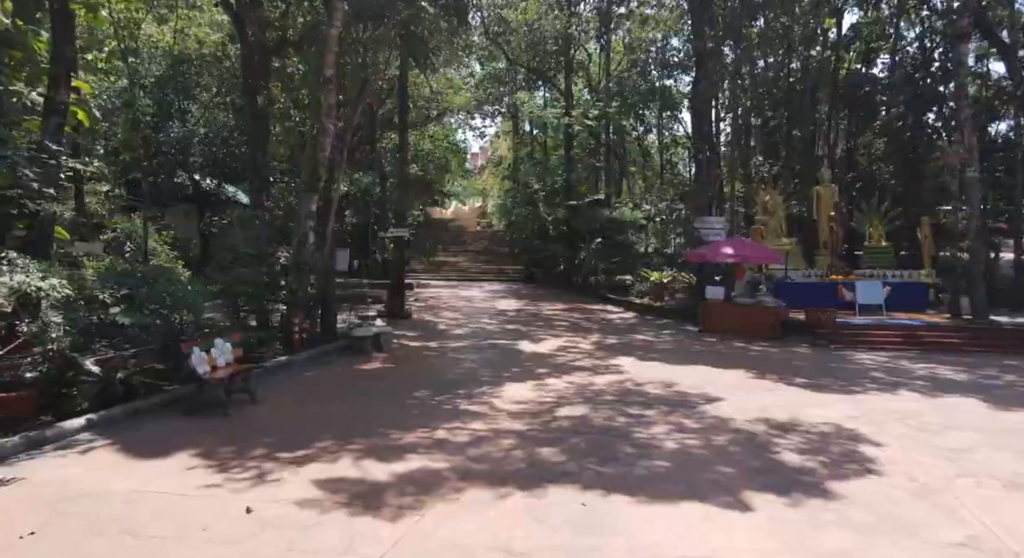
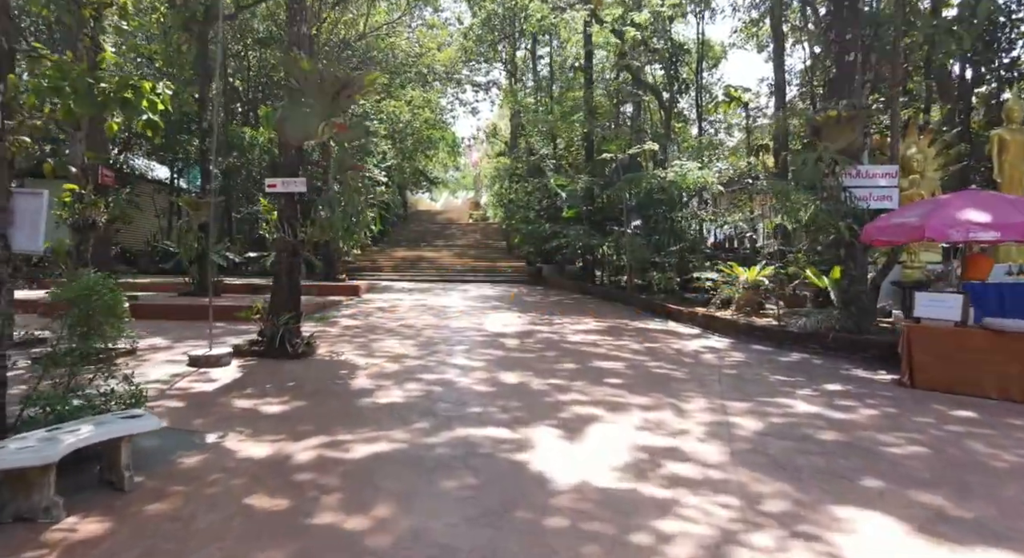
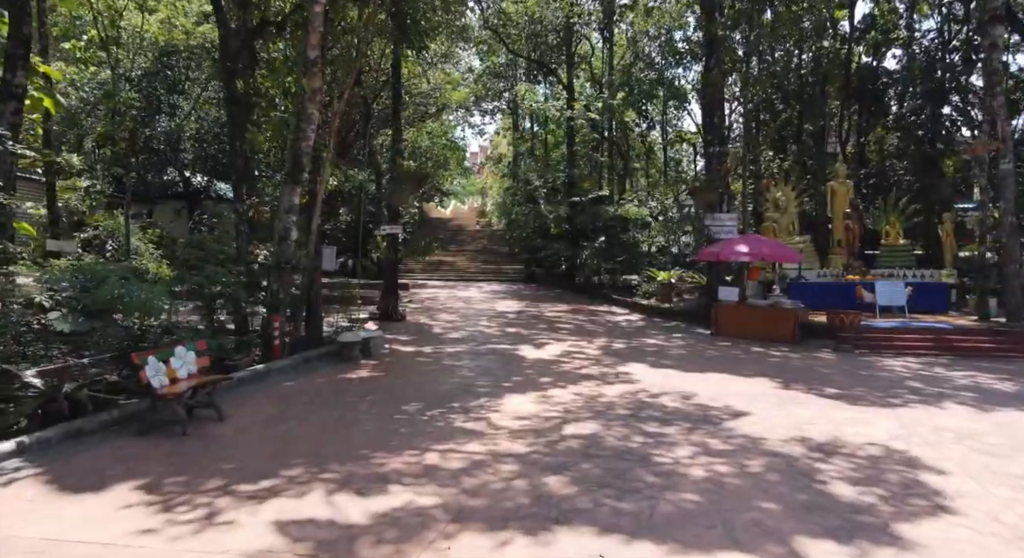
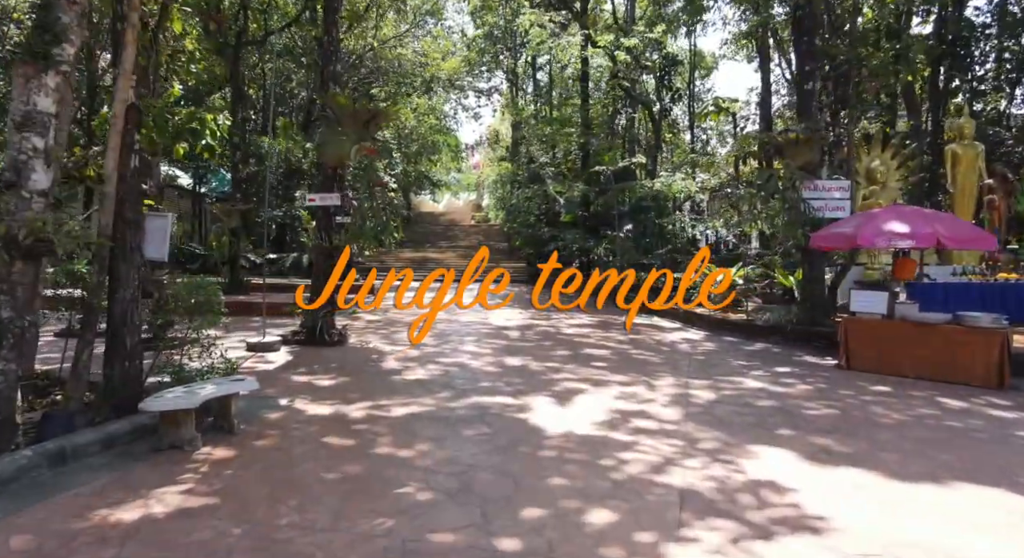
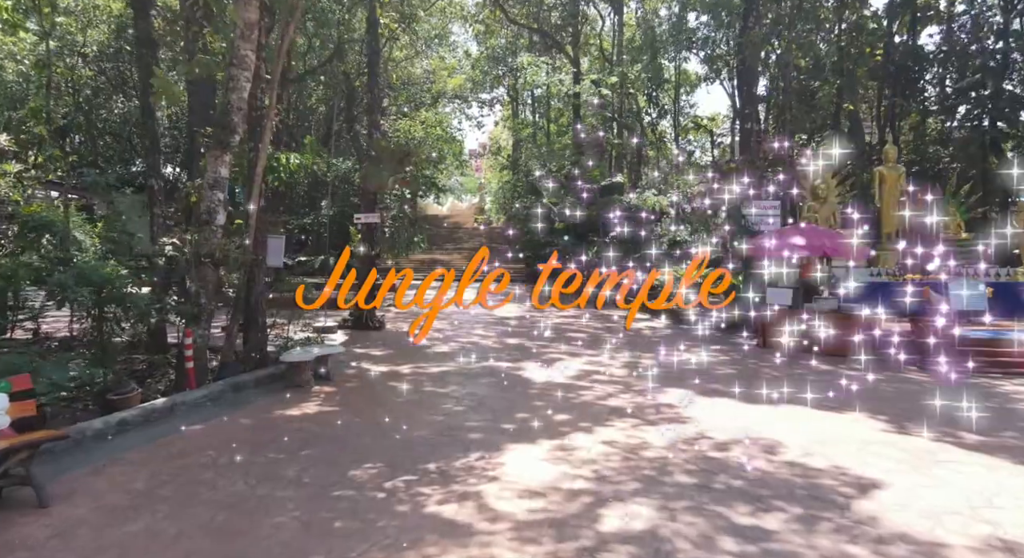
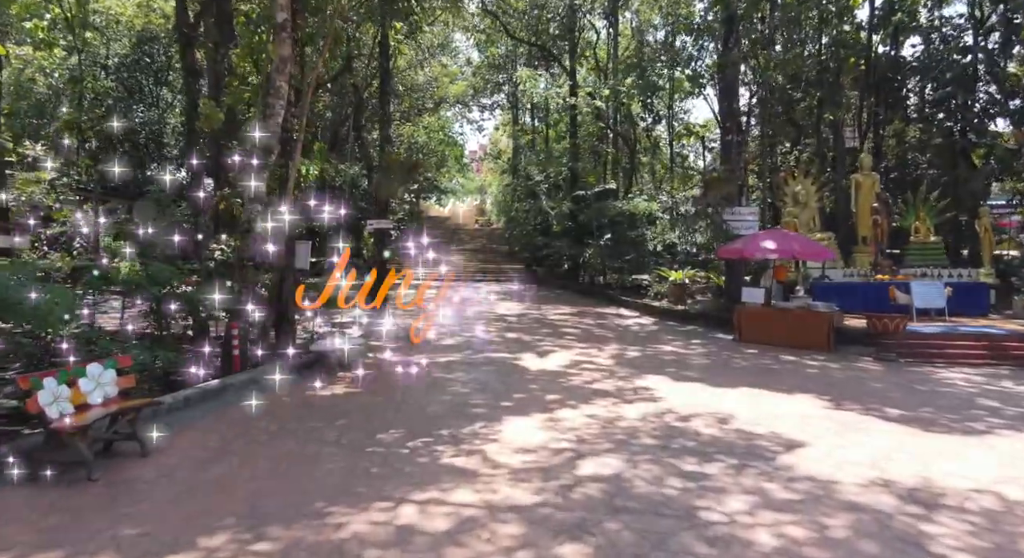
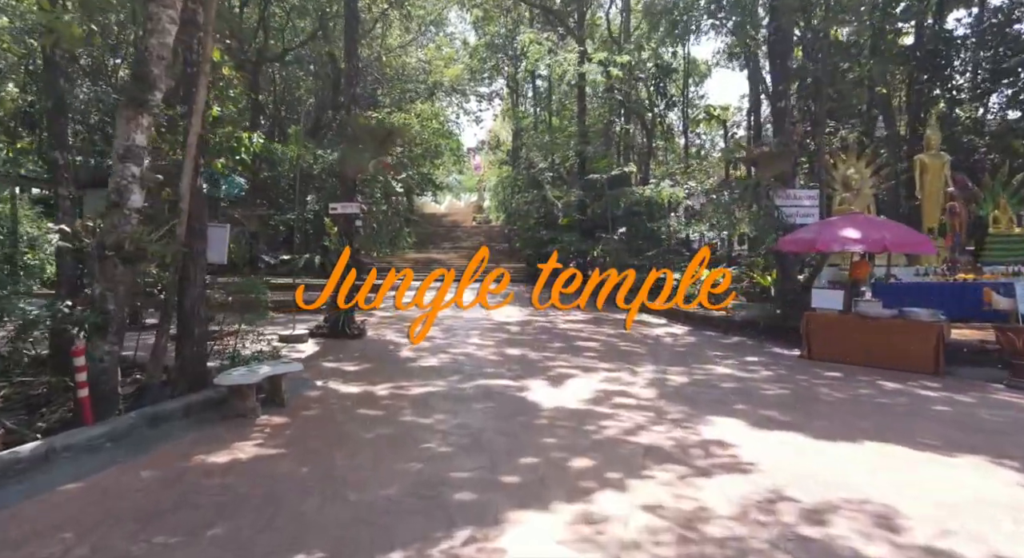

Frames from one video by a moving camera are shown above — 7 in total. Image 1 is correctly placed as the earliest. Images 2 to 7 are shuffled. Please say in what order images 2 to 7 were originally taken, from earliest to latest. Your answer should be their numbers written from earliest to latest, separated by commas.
3, 6, 5, 7, 4, 2
